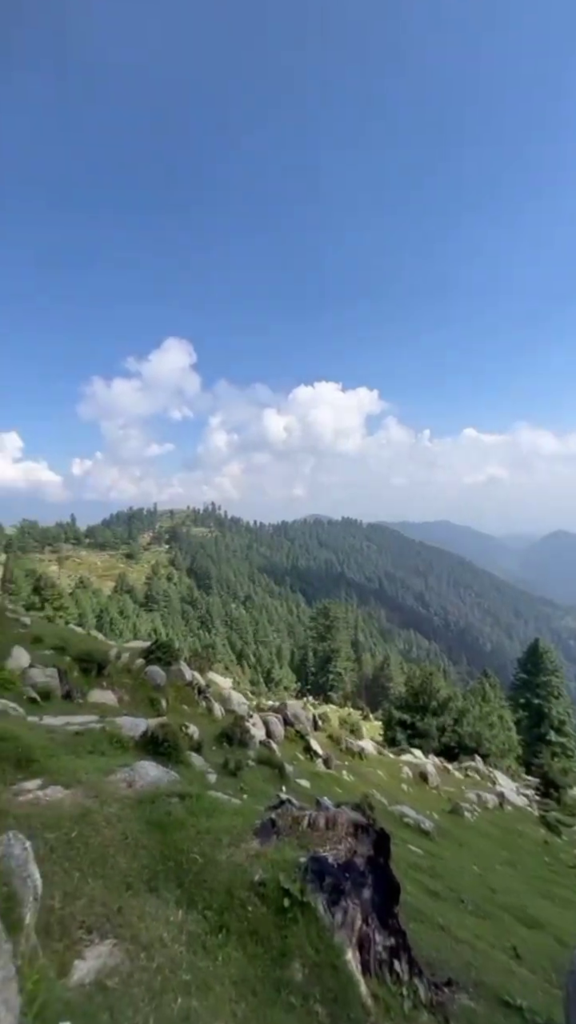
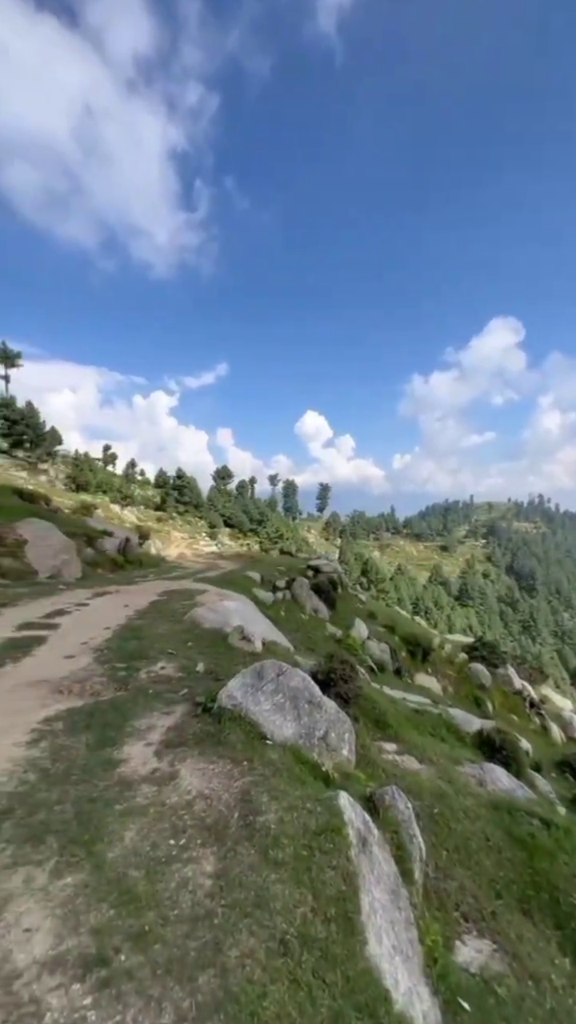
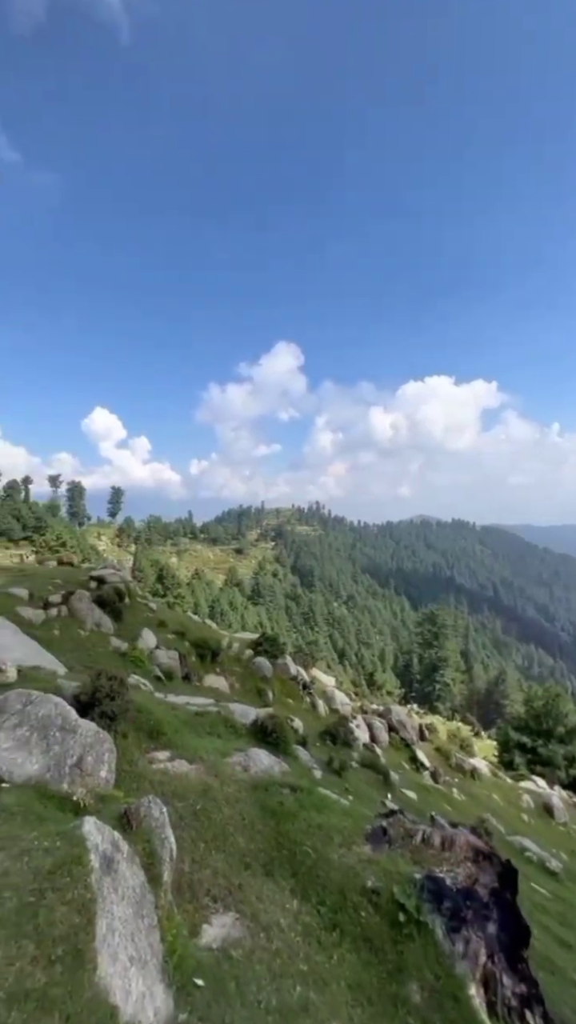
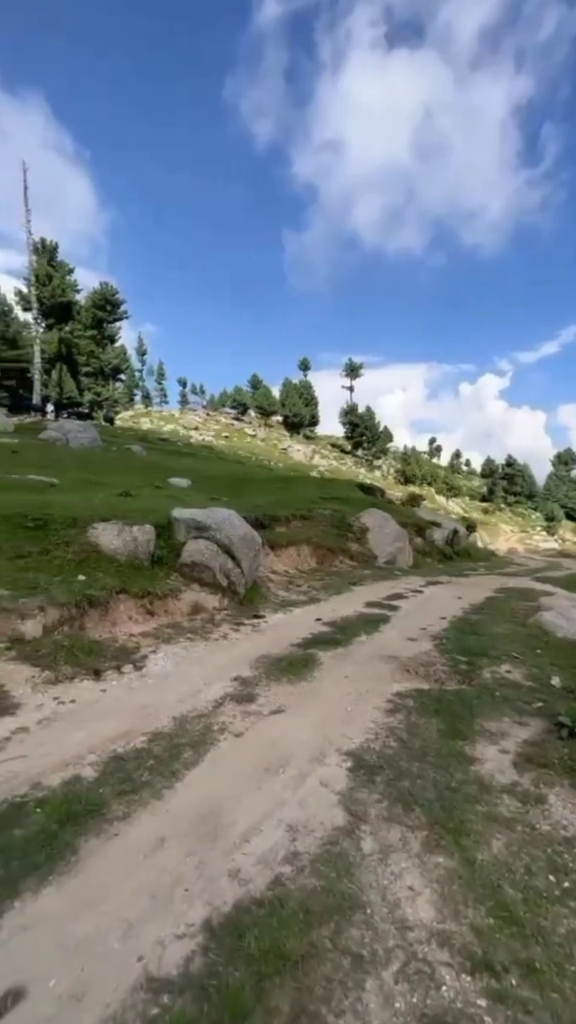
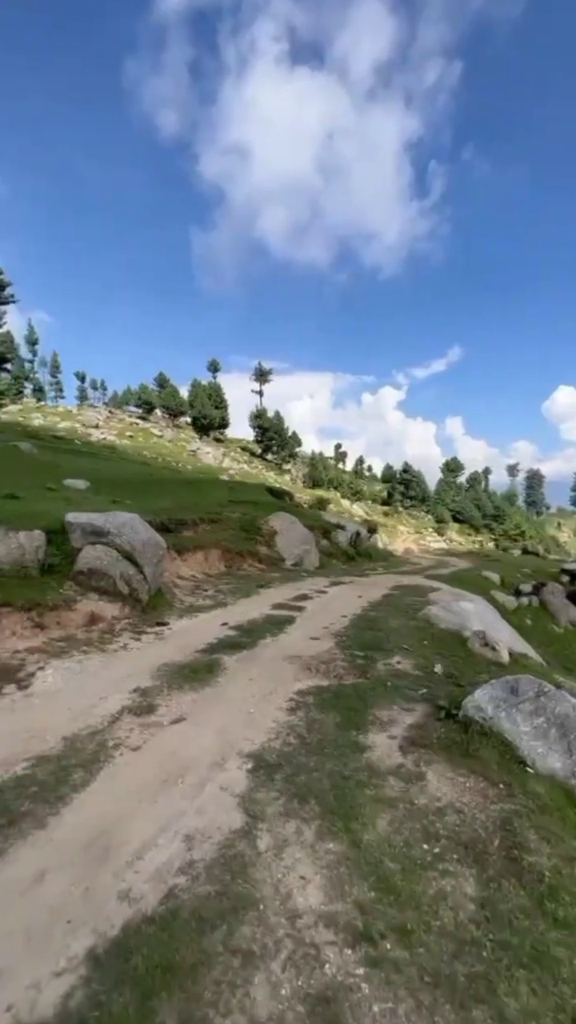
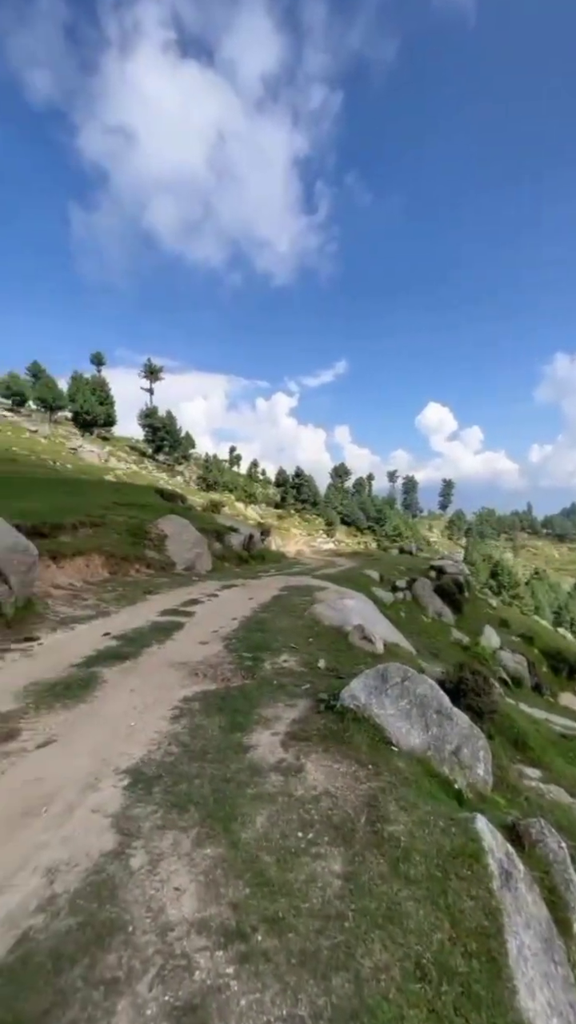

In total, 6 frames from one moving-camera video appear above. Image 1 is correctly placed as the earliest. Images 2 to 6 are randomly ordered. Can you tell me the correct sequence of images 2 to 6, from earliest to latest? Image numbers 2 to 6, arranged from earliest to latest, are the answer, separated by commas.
3, 2, 6, 5, 4
